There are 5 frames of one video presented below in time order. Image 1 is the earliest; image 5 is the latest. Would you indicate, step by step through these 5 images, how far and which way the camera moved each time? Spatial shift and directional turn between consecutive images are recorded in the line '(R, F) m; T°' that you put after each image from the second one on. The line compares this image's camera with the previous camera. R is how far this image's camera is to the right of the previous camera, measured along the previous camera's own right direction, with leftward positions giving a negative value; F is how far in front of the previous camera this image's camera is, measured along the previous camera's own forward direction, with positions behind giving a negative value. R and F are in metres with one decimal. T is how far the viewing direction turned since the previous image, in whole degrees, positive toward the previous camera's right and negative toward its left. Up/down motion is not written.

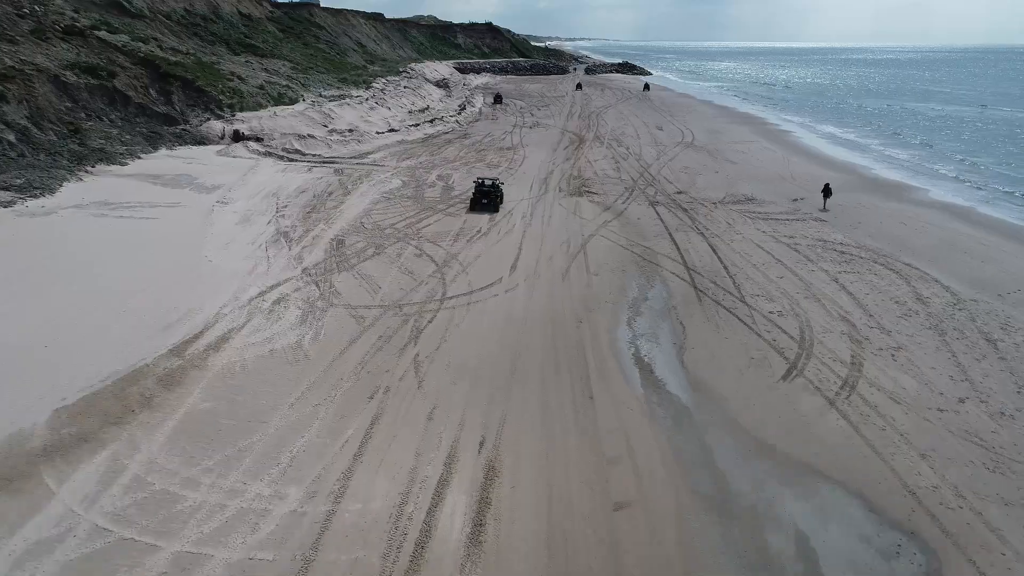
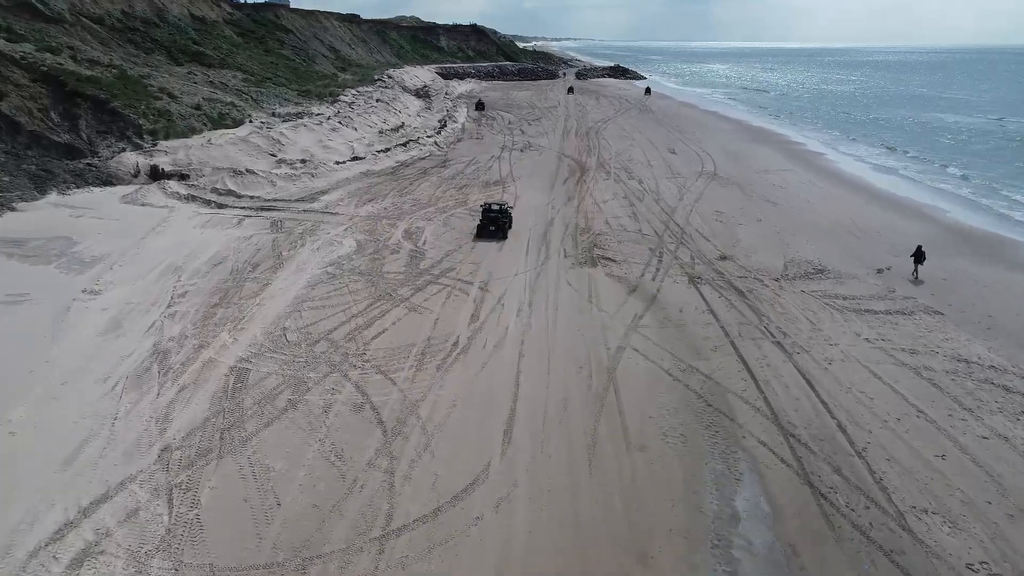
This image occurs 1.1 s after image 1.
(-0.1, +4.0) m; +1°
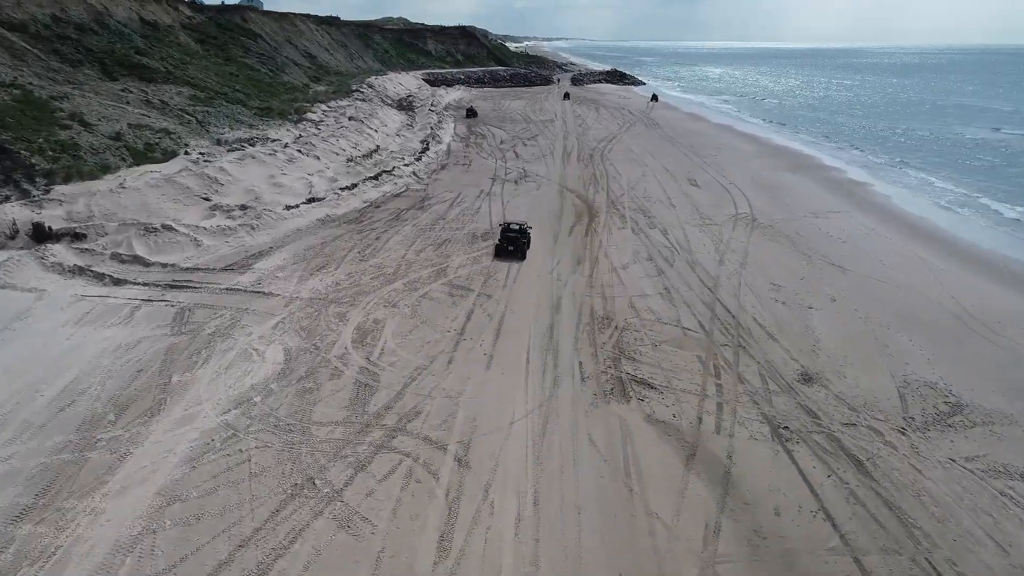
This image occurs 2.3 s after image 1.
(0.0, +3.7) m; +1°
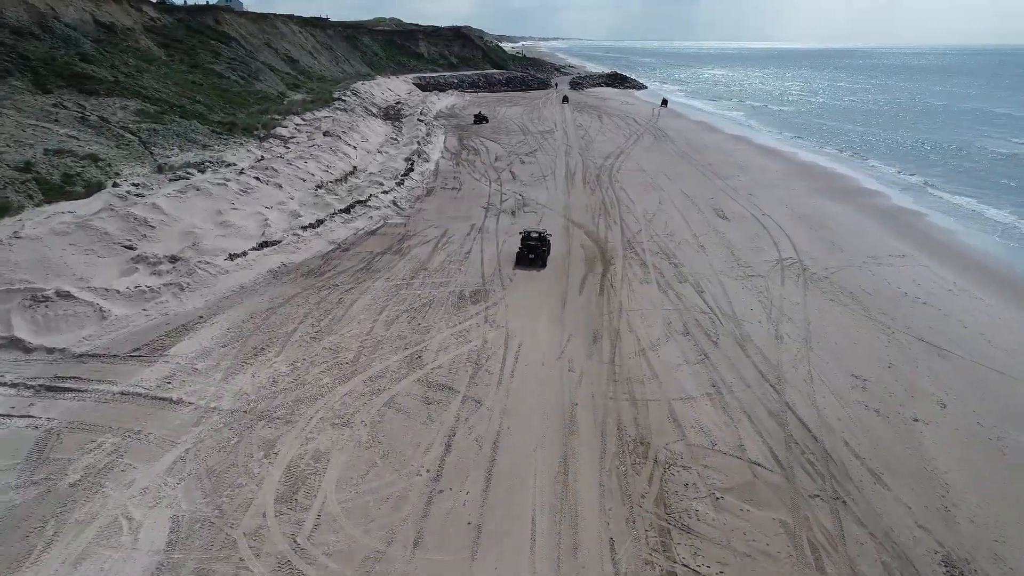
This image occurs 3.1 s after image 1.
(0.0, +2.9) m; 0°
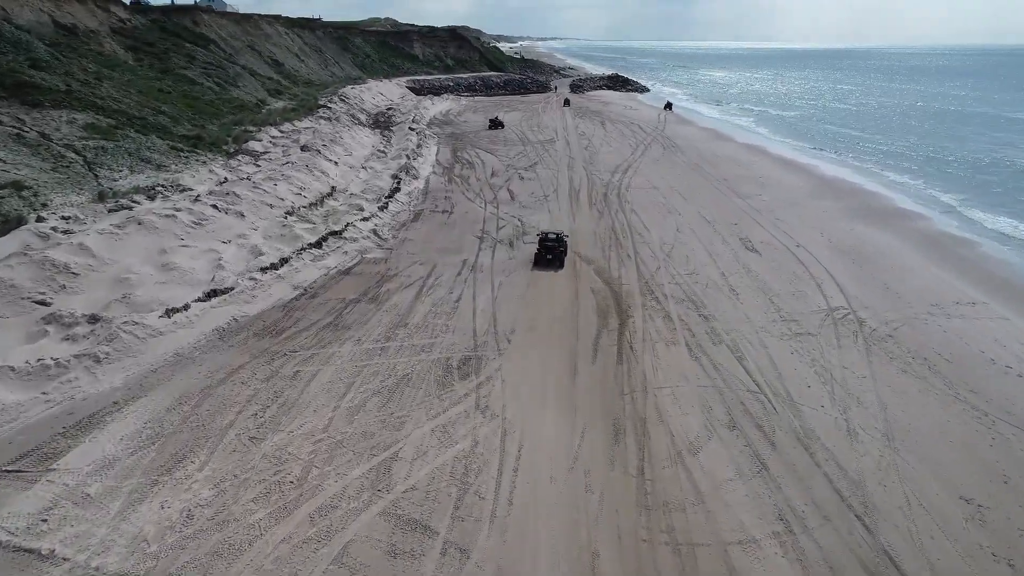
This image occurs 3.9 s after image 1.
(0.0, +2.2) m; 0°
